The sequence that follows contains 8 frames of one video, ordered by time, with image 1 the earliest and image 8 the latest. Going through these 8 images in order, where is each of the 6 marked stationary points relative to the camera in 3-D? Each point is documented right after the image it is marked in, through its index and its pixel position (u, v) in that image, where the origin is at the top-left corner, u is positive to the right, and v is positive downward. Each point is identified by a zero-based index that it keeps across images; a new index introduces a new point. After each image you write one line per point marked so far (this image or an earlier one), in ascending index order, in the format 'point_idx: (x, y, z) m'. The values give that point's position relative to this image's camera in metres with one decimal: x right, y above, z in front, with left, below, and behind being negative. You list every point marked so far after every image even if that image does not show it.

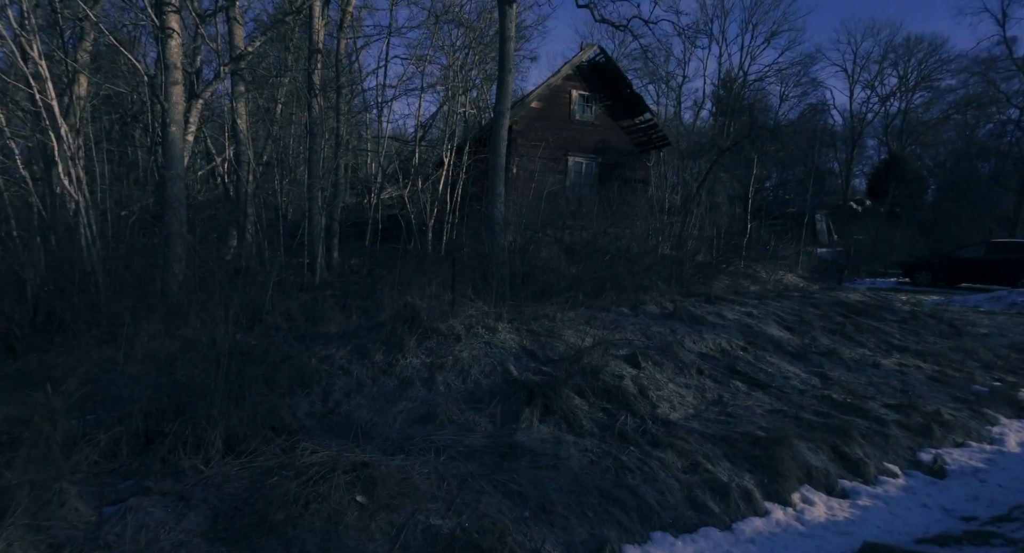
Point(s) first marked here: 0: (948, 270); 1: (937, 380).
0: (+14.8, +0.1, +18.7) m
1: (+4.9, -1.2, +6.6) m
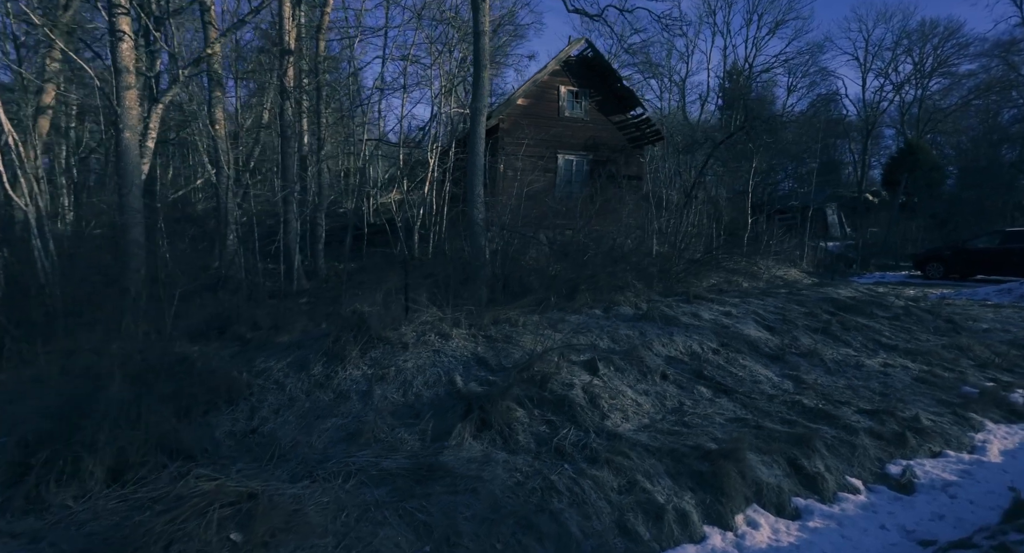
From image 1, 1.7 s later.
0: (+14.6, +0.4, +18.1) m
1: (+4.5, -1.1, +6.2) m
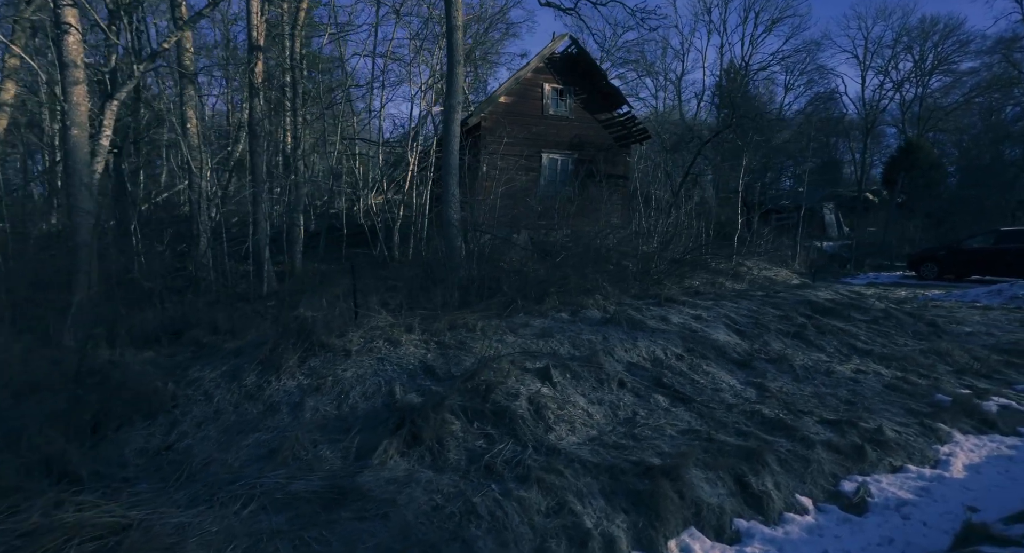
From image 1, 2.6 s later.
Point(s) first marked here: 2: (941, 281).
0: (+14.1, +0.4, +17.9) m
1: (+4.0, -1.2, +6.0) m
2: (+14.0, -0.2, +18.2) m
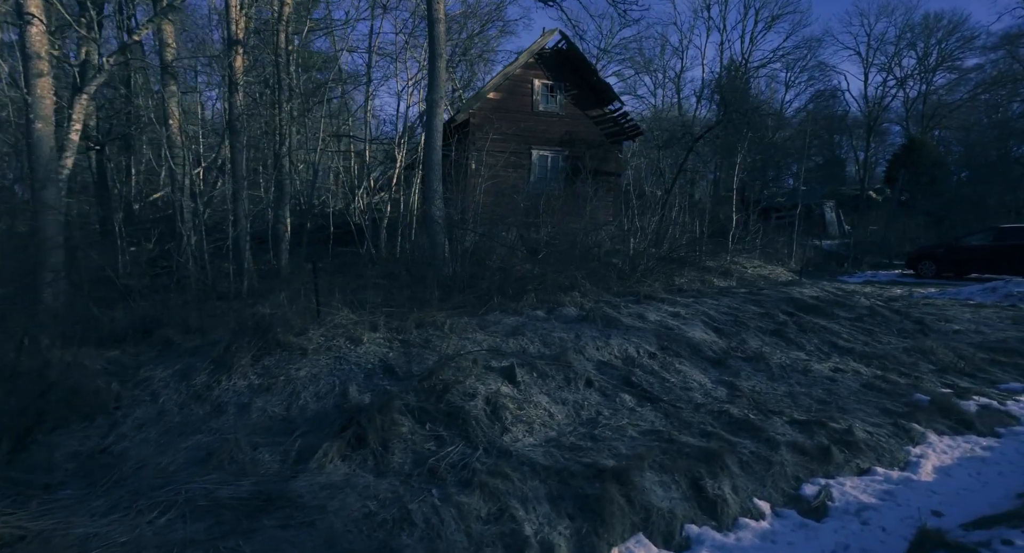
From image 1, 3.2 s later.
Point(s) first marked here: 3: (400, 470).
0: (+13.8, +0.5, +17.7) m
1: (+3.7, -1.1, +5.8) m
2: (+13.7, -0.1, +18.0) m
3: (-0.7, -1.2, +3.5) m
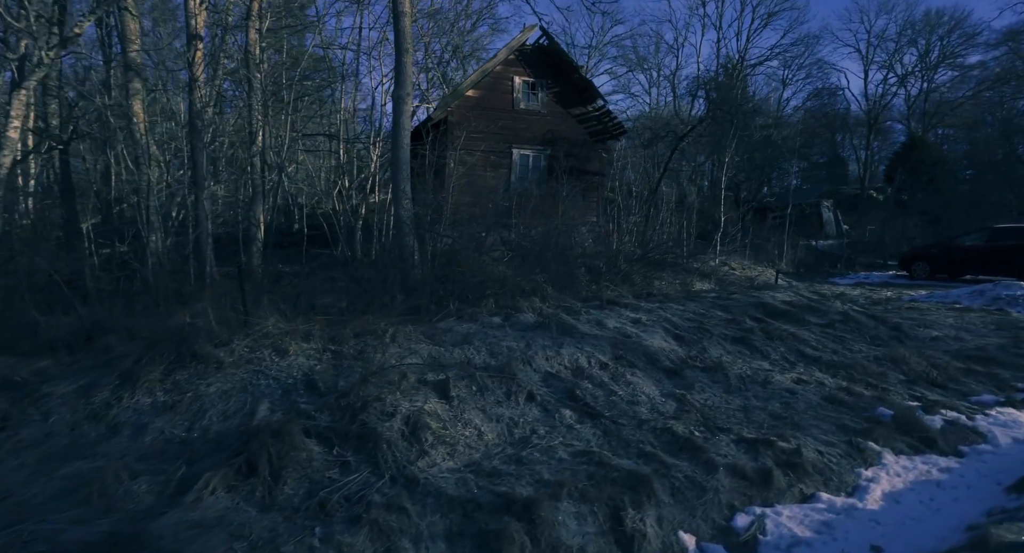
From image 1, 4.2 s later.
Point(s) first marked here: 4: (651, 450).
0: (+13.3, +0.5, +17.4) m
1: (+3.1, -1.2, +5.5) m
2: (+13.1, -0.1, +17.7) m
3: (-1.3, -1.3, +3.2) m
4: (+1.0, -1.3, +4.2) m
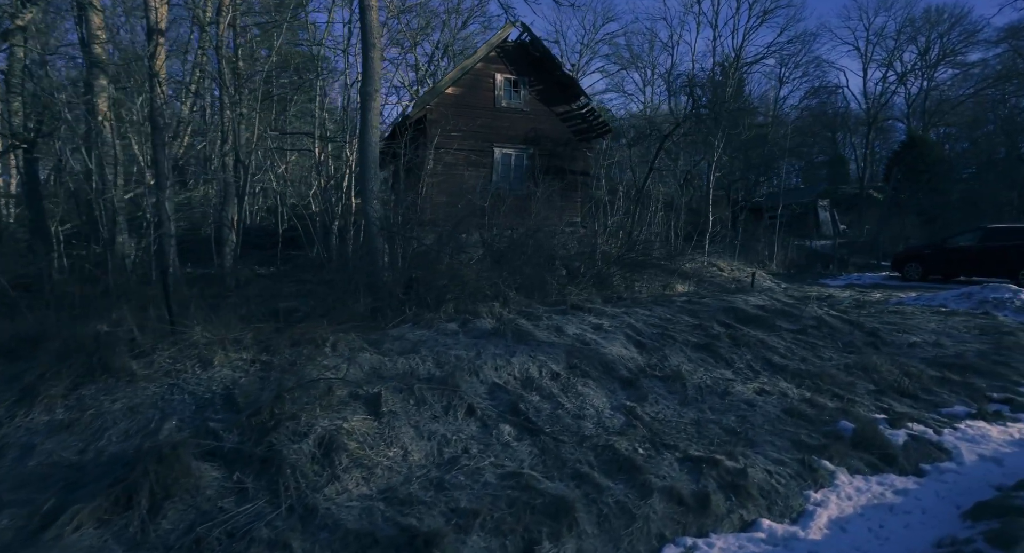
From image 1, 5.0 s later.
0: (+12.7, +0.4, +17.1) m
1: (+2.6, -1.2, +5.2) m
2: (+12.6, -0.1, +17.4) m
3: (-1.8, -1.3, +2.9) m
4: (+0.5, -1.4, +3.9) m
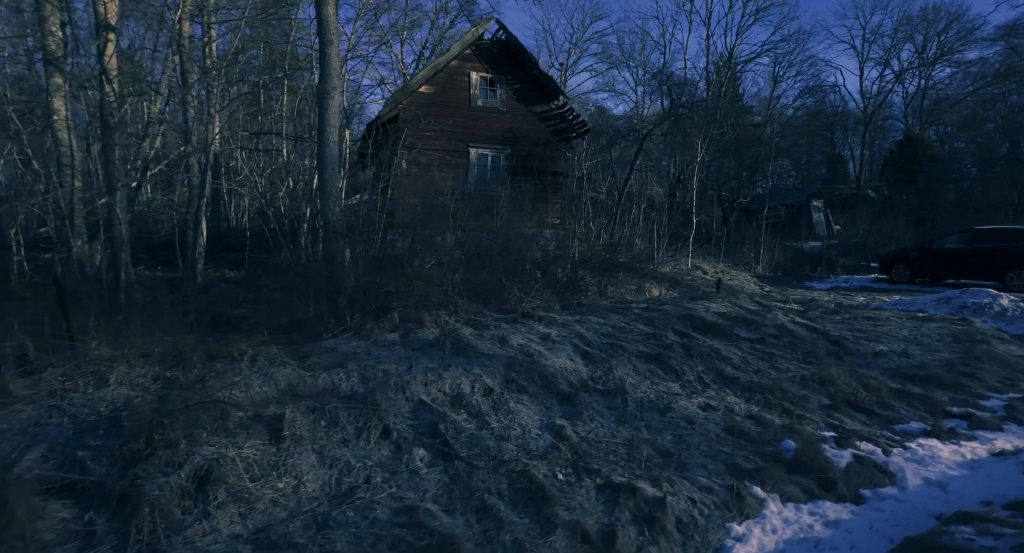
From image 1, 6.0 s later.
0: (+12.0, +0.4, +16.8) m
1: (+2.0, -1.3, +4.9) m
2: (+11.9, -0.2, +17.1) m
3: (-2.4, -1.4, +2.6) m
4: (-0.1, -1.4, +3.6) m
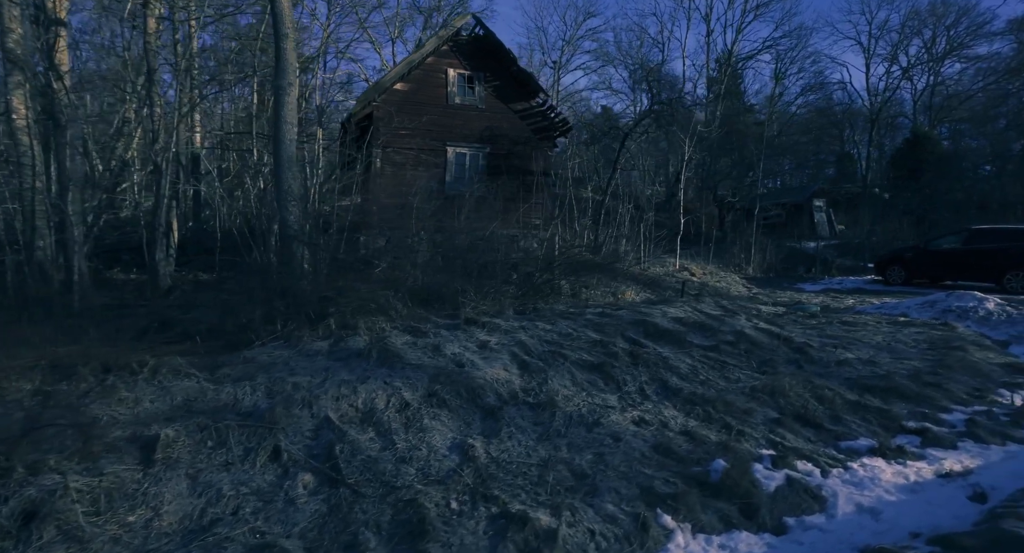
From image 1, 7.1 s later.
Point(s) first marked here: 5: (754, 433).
0: (+11.4, +0.4, +16.3) m
1: (+1.2, -1.4, +4.6) m
2: (+11.3, -0.2, +16.6) m
3: (-3.2, -1.5, +2.3) m
4: (-0.9, -1.5, +3.3) m
5: (+2.1, -1.4, +5.0) m
